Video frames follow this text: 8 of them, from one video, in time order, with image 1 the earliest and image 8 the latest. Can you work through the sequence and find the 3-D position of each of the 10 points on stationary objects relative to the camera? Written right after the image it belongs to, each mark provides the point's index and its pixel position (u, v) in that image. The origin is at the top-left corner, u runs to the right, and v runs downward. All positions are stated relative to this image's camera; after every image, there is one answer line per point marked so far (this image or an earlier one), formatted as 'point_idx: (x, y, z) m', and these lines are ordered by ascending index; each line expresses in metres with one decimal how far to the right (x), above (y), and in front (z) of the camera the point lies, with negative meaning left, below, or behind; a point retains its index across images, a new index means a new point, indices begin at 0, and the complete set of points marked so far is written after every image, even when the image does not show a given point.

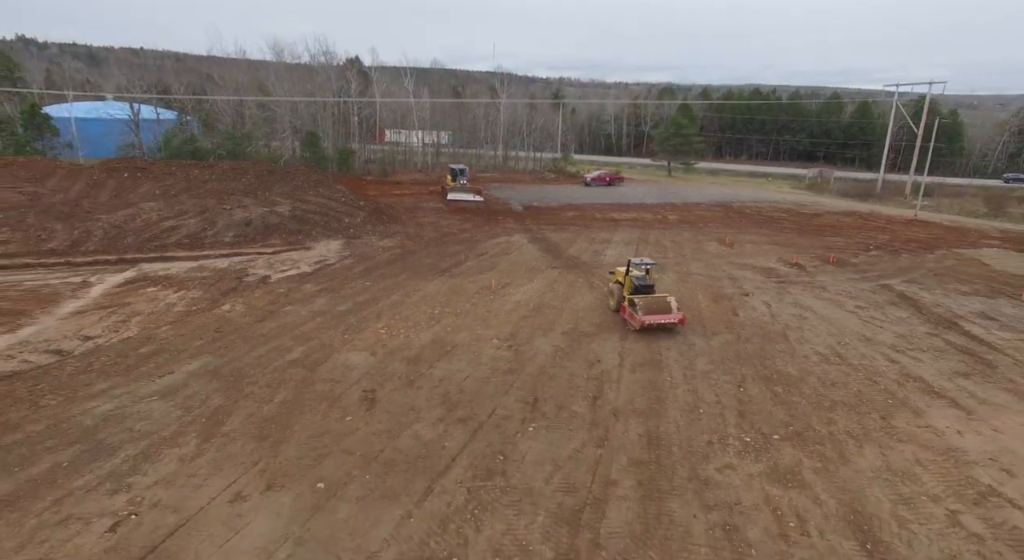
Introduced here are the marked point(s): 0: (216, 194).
0: (-9.8, +2.9, +19.3) m
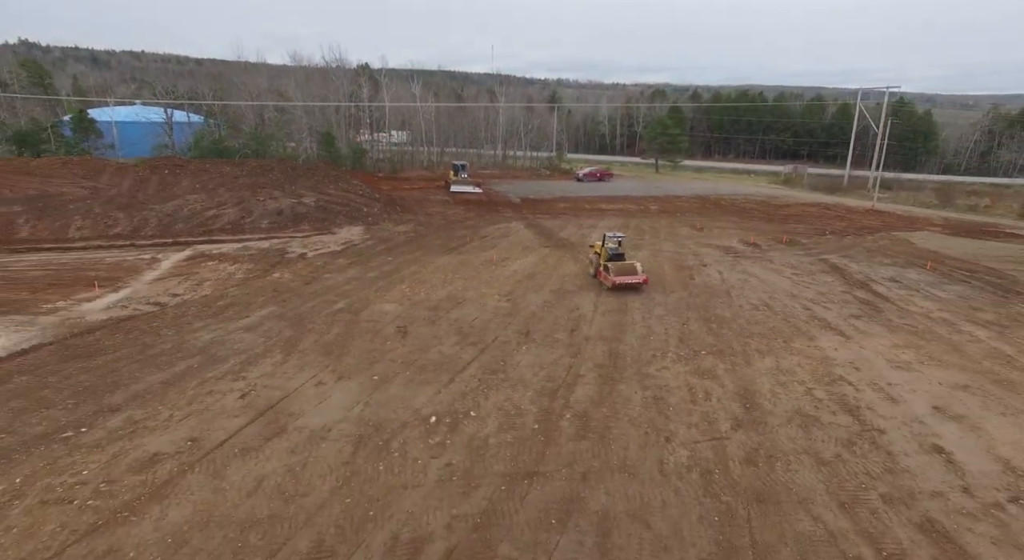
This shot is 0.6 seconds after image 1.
0: (-9.8, +3.5, +21.8) m
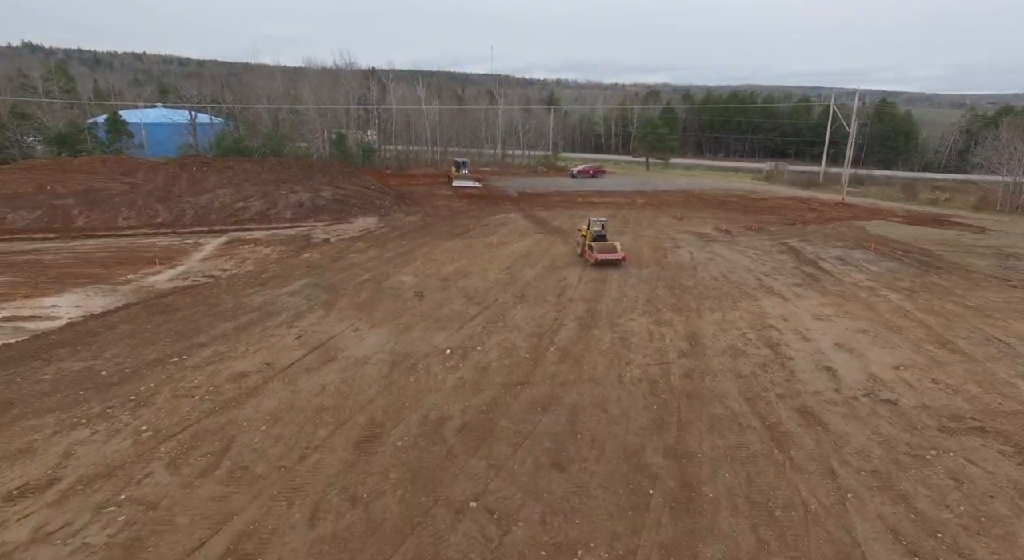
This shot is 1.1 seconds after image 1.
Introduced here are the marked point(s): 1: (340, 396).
0: (-9.9, +4.0, +24.0) m
1: (-2.3, -1.5, +7.9) m
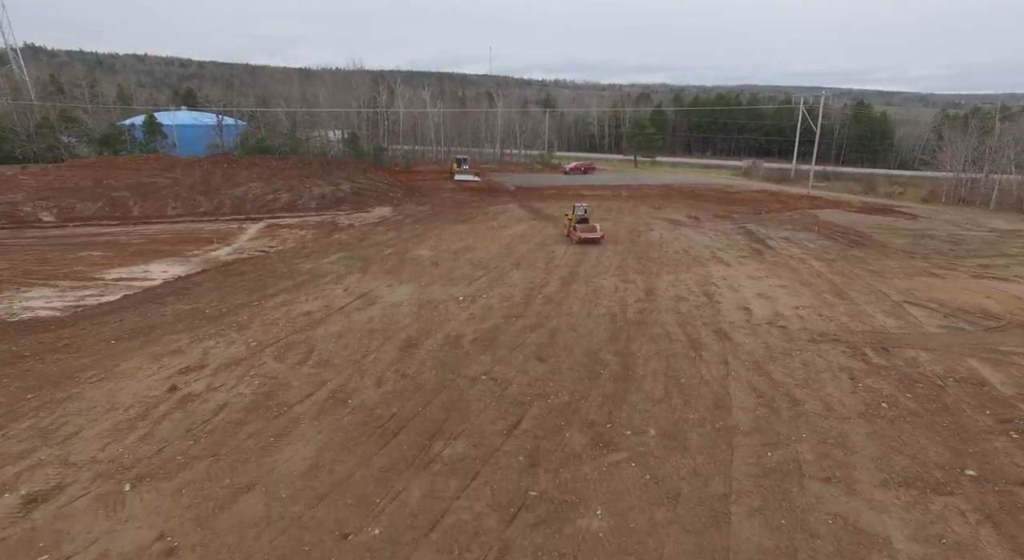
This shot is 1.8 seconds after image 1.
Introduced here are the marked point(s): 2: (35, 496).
0: (-10.0, +4.8, +26.9) m
1: (-2.3, -0.7, +10.8) m
2: (-4.6, -2.1, +5.7) m
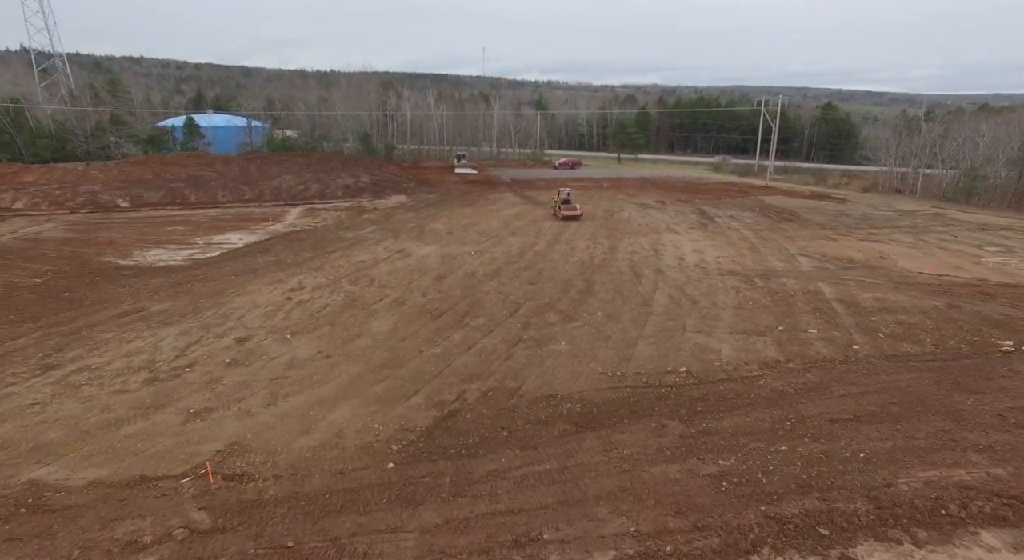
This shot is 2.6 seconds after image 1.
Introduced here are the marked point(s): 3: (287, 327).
0: (-10.2, +5.8, +31.1) m
1: (-2.4, +0.4, +15.0) m
2: (-4.6, -1.0, +9.9) m
3: (-4.1, -0.8, +10.5) m
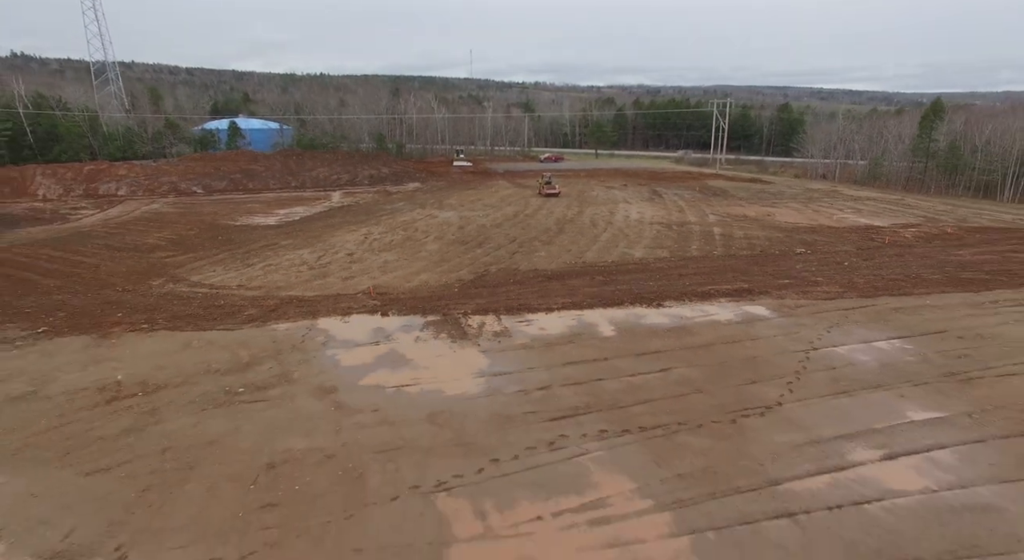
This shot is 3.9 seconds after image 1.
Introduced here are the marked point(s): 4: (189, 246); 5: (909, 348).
0: (-10.6, +7.4, +37.6) m
1: (-2.5, +2.1, +21.7) m
2: (-4.6, +0.7, +16.5) m
3: (-4.1, +0.9, +17.1) m
4: (-9.7, +1.1, +17.6) m
5: (+6.3, -1.0, +9.1) m
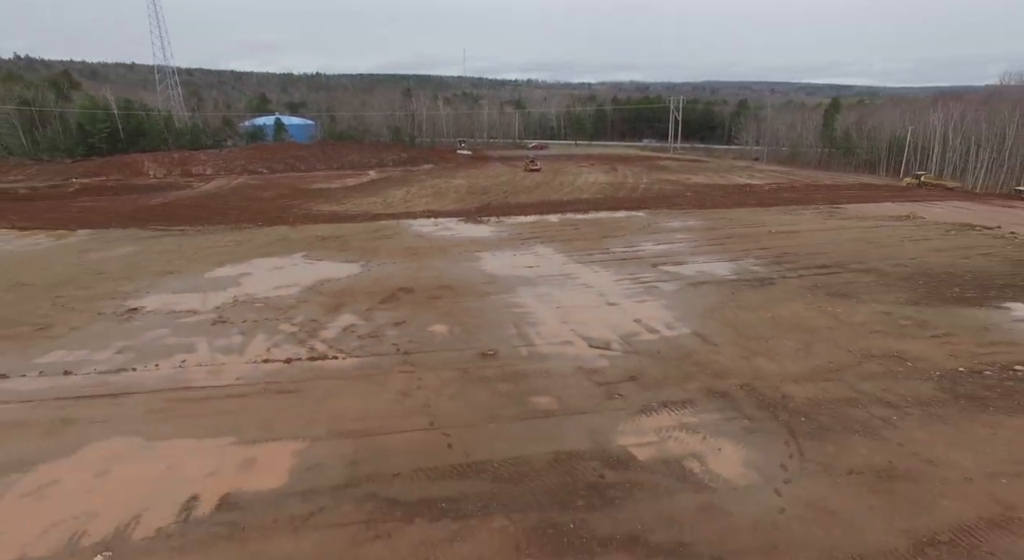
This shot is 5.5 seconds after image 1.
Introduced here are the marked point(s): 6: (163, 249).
0: (-11.2, +10.3, +46.9) m
1: (-2.8, +5.0, +31.0) m
2: (-4.9, +3.5, +25.8) m
3: (-4.4, +3.7, +26.4) m
4: (-10.0, +3.8, +26.9) m
5: (+6.1, +1.8, +18.5) m
6: (-9.6, +0.9, +16.0) m
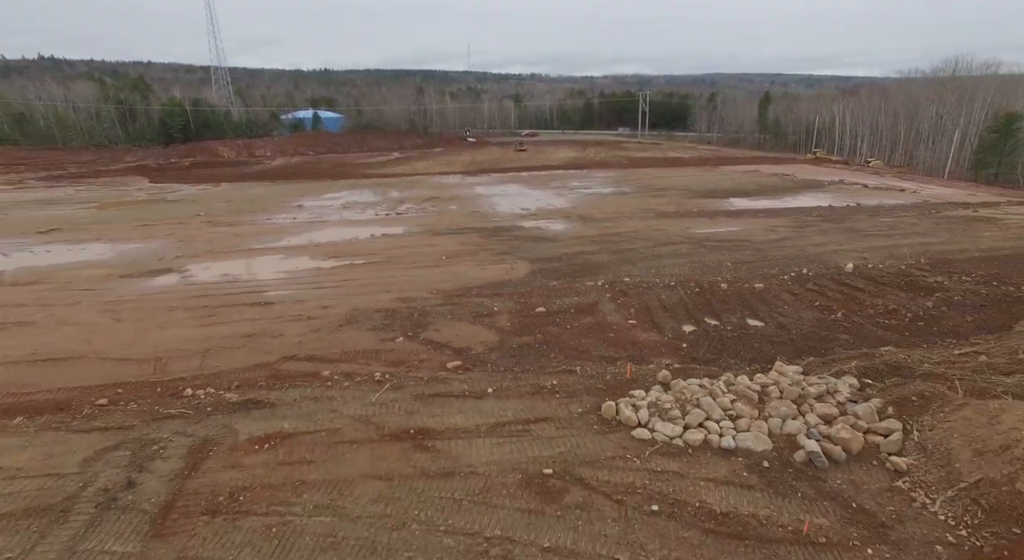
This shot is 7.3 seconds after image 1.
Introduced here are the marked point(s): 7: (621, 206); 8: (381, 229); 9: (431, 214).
0: (-11.6, +13.8, +57.4) m
1: (-3.4, +8.4, +41.5) m
2: (-5.5, +6.9, +36.3) m
3: (-5.0, +7.1, +36.9) m
4: (-10.7, +7.2, +37.5) m
5: (+5.3, +5.2, +28.9) m
6: (-10.3, +4.1, +26.6) m
7: (+3.6, +2.5, +19.5) m
8: (-3.7, +1.4, +16.6) m
9: (-2.5, +2.1, +18.6) m
